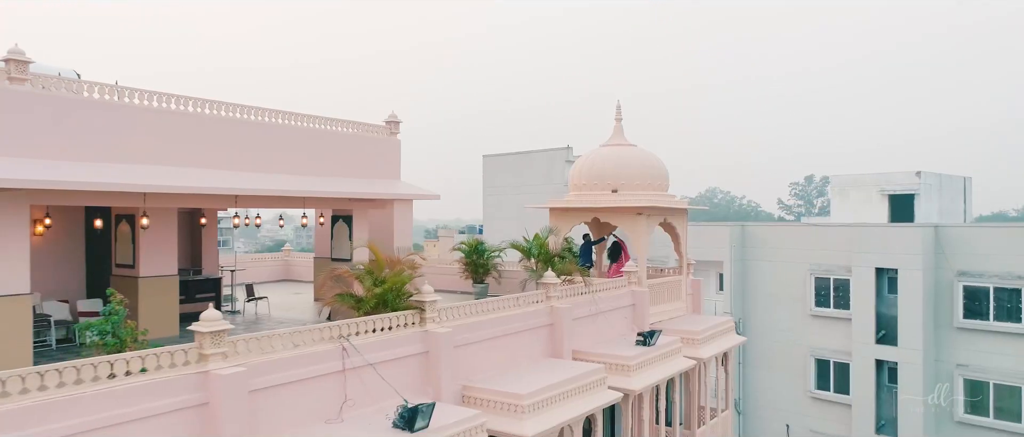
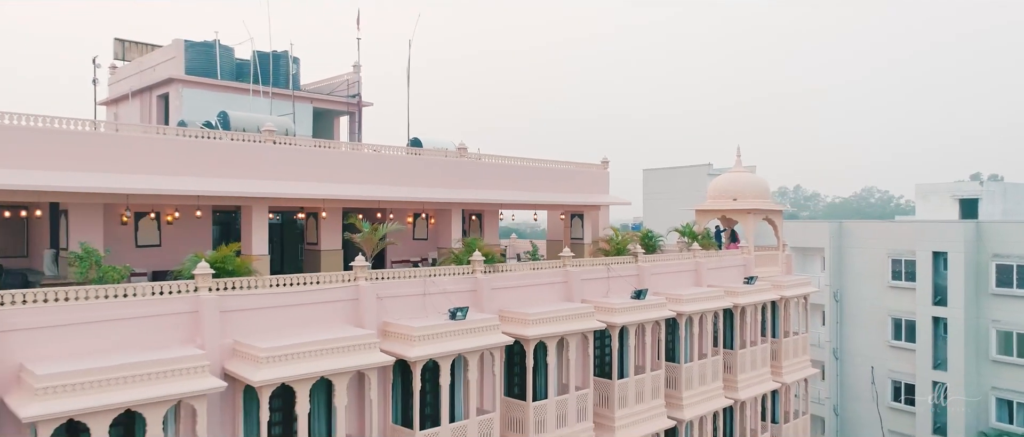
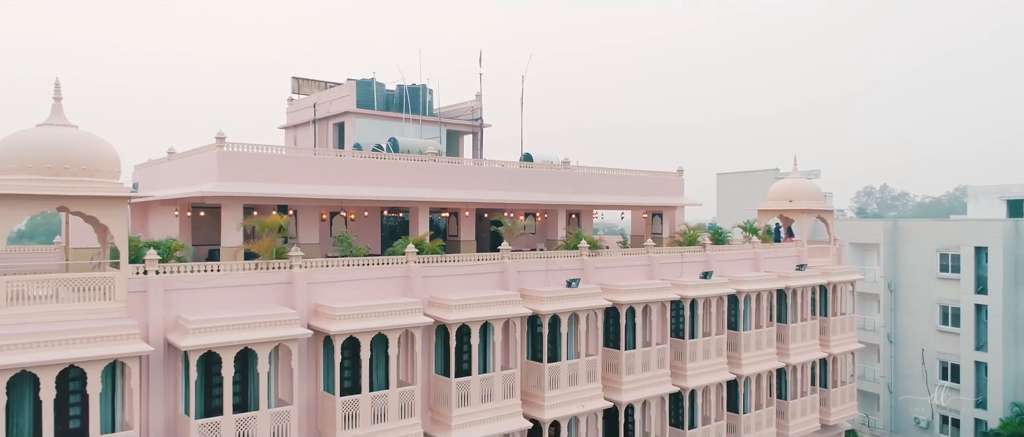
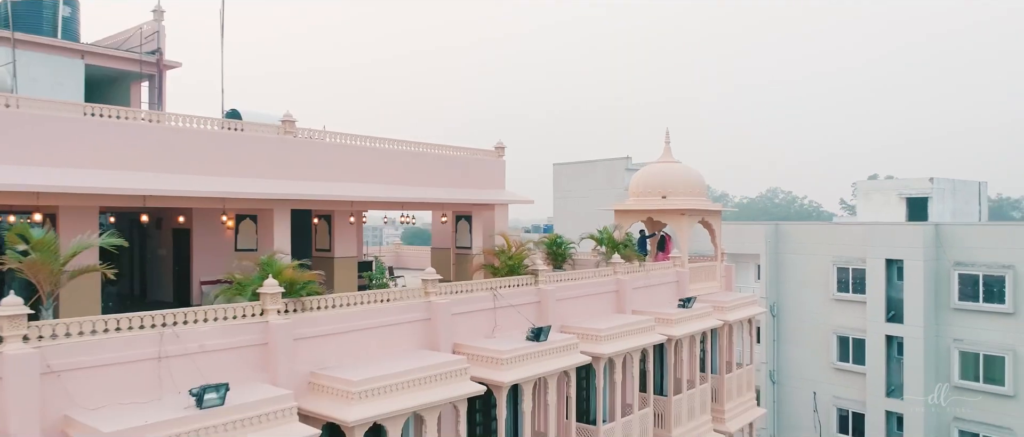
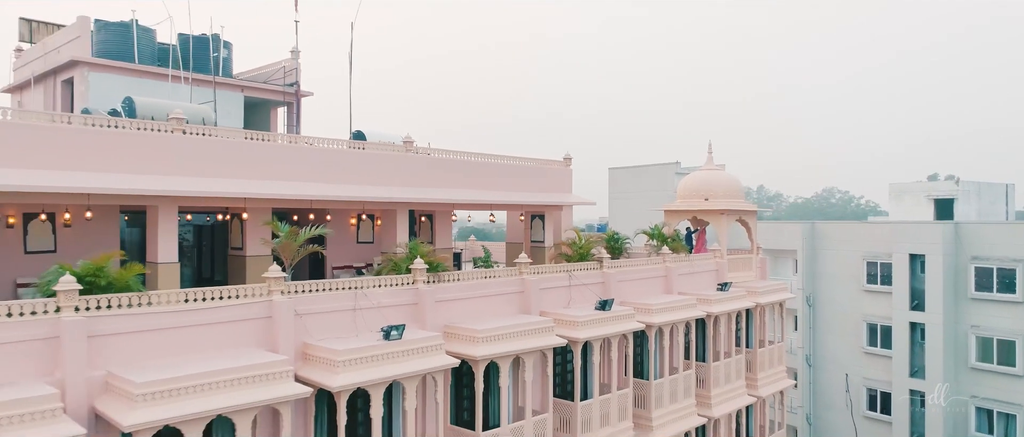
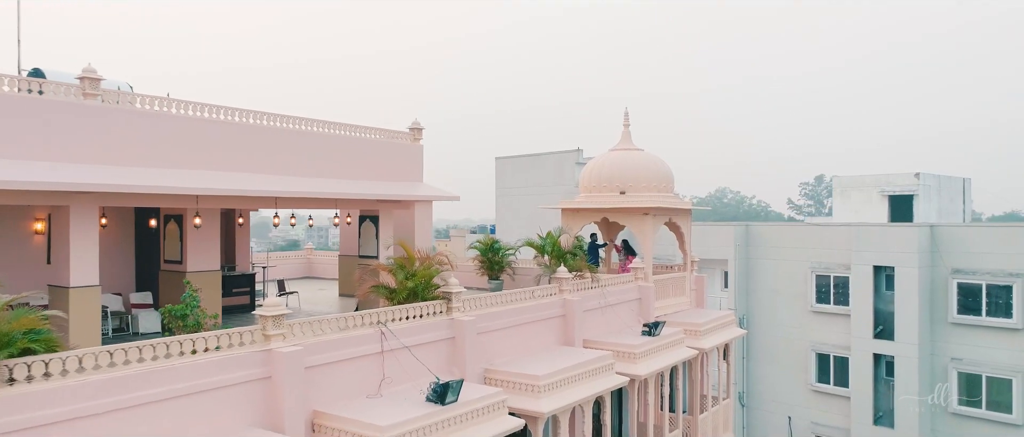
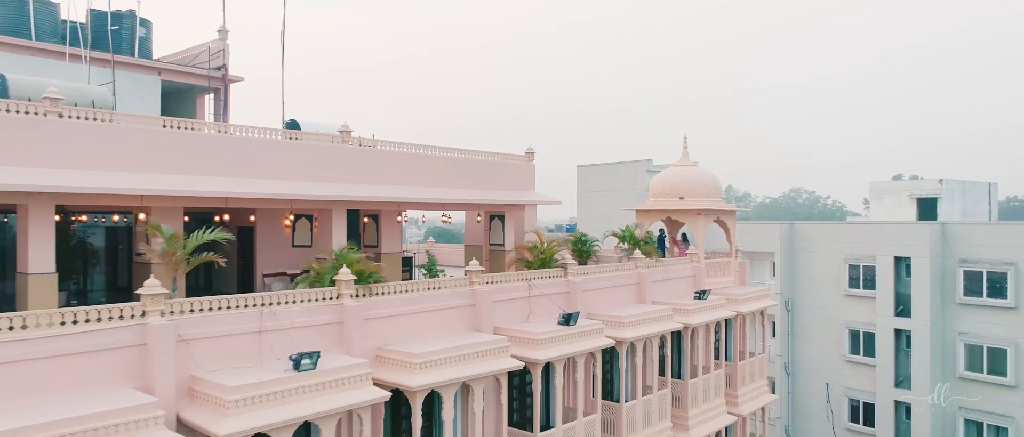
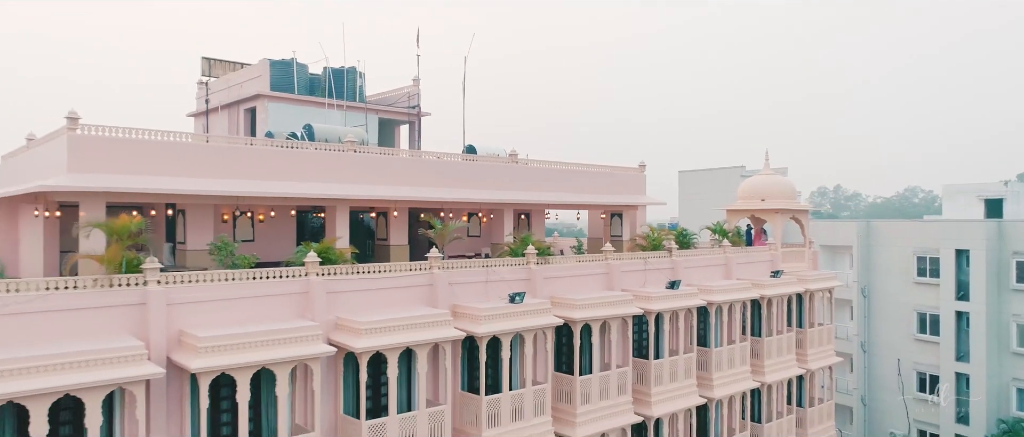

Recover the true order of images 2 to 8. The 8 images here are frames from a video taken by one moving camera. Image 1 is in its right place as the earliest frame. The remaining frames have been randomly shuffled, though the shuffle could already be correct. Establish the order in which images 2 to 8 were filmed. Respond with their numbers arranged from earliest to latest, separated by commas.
6, 4, 7, 5, 2, 8, 3
